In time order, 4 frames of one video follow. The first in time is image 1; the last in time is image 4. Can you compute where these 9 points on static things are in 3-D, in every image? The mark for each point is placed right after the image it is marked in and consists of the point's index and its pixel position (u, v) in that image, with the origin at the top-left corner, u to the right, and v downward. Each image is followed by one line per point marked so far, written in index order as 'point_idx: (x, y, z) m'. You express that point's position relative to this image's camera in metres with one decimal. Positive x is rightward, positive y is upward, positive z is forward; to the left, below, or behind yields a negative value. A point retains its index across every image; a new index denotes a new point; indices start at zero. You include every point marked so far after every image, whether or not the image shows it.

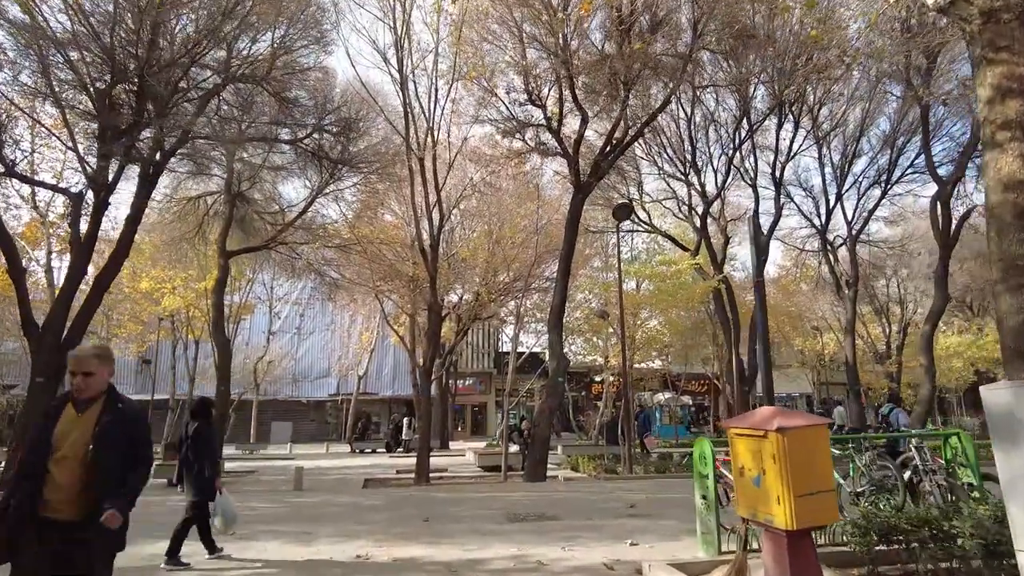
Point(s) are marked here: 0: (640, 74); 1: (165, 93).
0: (+2.9, +4.9, +15.1) m
1: (-6.8, +3.8, +13.0) m
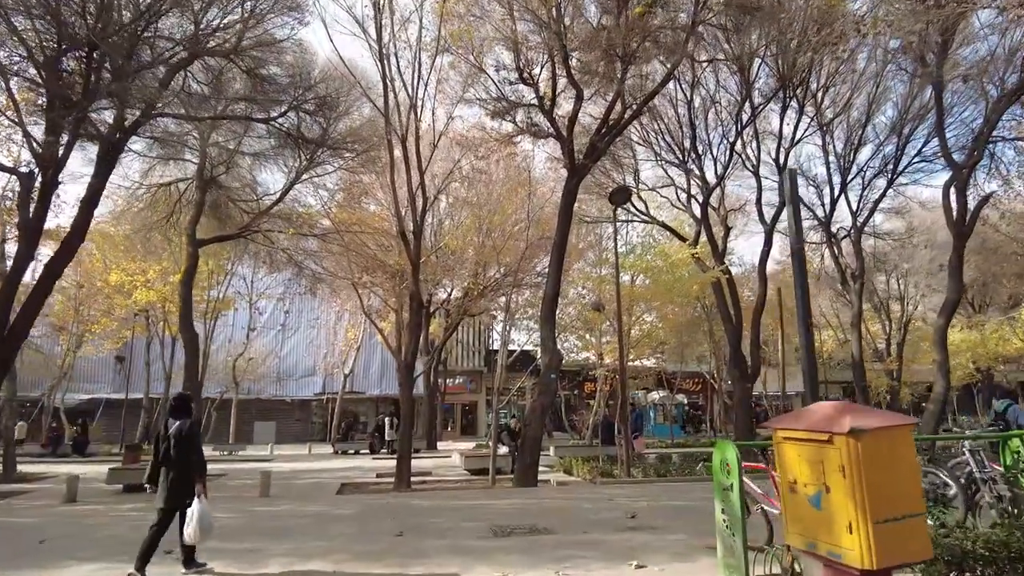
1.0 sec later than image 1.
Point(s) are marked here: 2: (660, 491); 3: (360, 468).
0: (+2.7, +5.1, +14.2) m
1: (-7.0, +4.0, +11.9) m
2: (+2.4, -3.3, +10.8) m
3: (-3.6, -4.2, +15.6) m
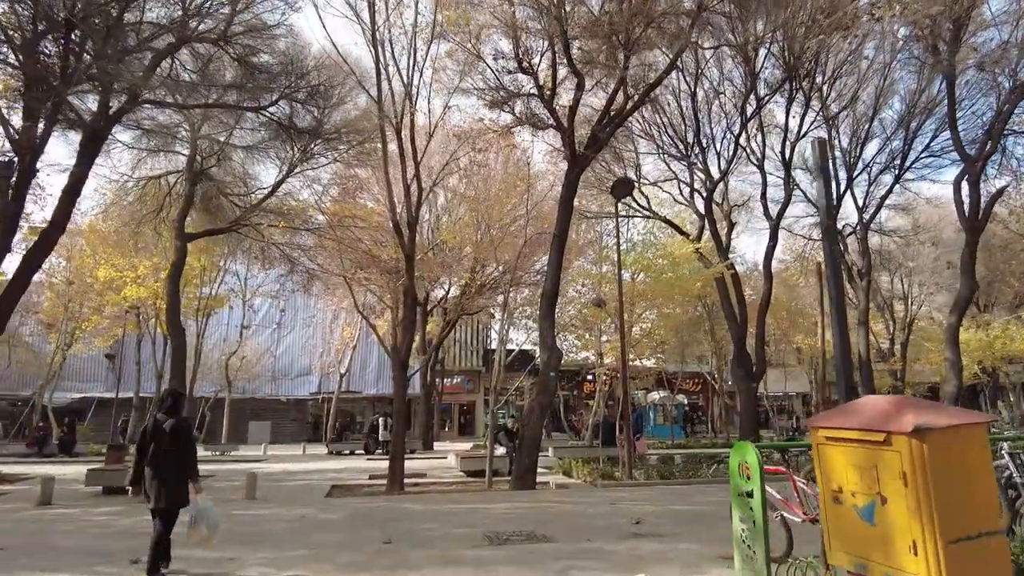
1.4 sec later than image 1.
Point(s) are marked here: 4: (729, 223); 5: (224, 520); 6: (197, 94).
0: (+2.7, +5.2, +13.7) m
1: (-7.0, +4.2, +11.4) m
2: (+2.4, -3.2, +10.4) m
3: (-3.6, -4.1, +15.1) m
4: (+6.3, +1.9, +19.3) m
5: (-3.7, -3.0, +8.5) m
6: (-6.5, +4.0, +13.7) m
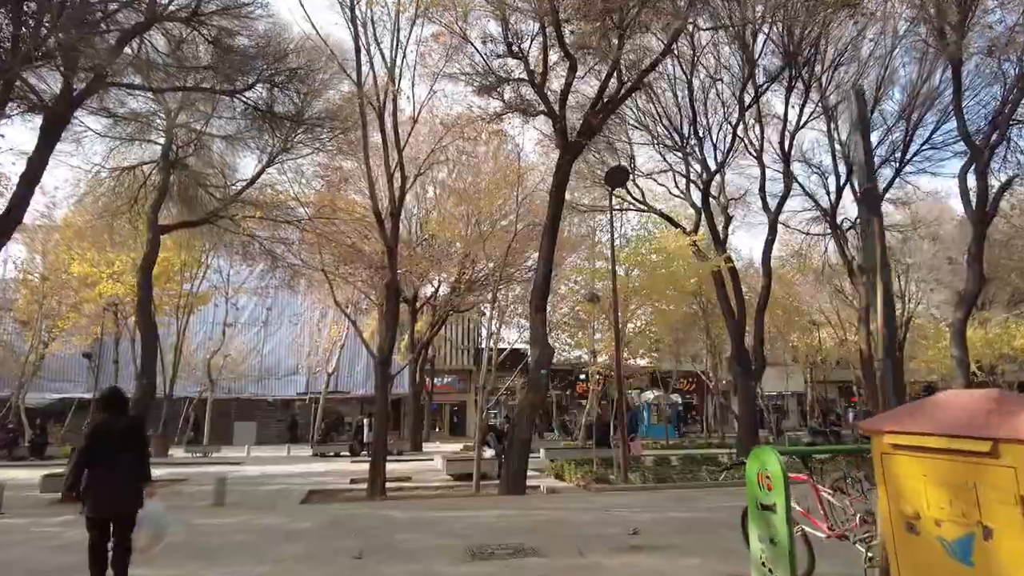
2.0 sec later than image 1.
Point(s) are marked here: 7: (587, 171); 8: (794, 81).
0: (+2.5, +5.3, +13.1) m
1: (-7.2, +4.3, +10.7) m
2: (+2.2, -3.1, +9.7) m
3: (-3.9, -4.0, +14.4) m
4: (+6.0, +2.0, +18.7) m
5: (-3.9, -2.9, +7.8) m
6: (-6.7, +4.2, +12.9) m
7: (+2.2, +3.3, +18.9) m
8: (+7.2, +5.3, +17.0) m
